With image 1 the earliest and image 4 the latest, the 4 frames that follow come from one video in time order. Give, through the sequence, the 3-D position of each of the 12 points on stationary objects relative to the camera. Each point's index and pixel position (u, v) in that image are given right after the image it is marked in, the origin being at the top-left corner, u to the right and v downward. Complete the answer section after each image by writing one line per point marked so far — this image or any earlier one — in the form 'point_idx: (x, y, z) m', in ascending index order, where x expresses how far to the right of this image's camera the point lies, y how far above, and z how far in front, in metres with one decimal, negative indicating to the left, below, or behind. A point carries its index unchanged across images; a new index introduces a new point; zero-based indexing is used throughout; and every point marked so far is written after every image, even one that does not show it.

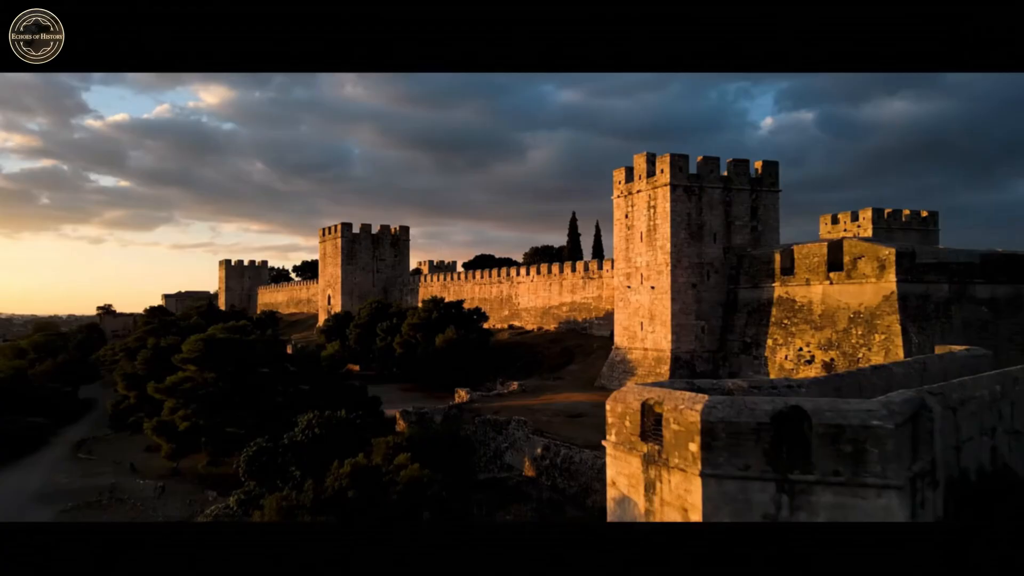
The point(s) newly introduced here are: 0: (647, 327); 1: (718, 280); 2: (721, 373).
0: (+2.9, -0.9, +18.4) m
1: (+4.4, +0.2, +18.1) m
2: (+4.4, -1.8, +17.8) m
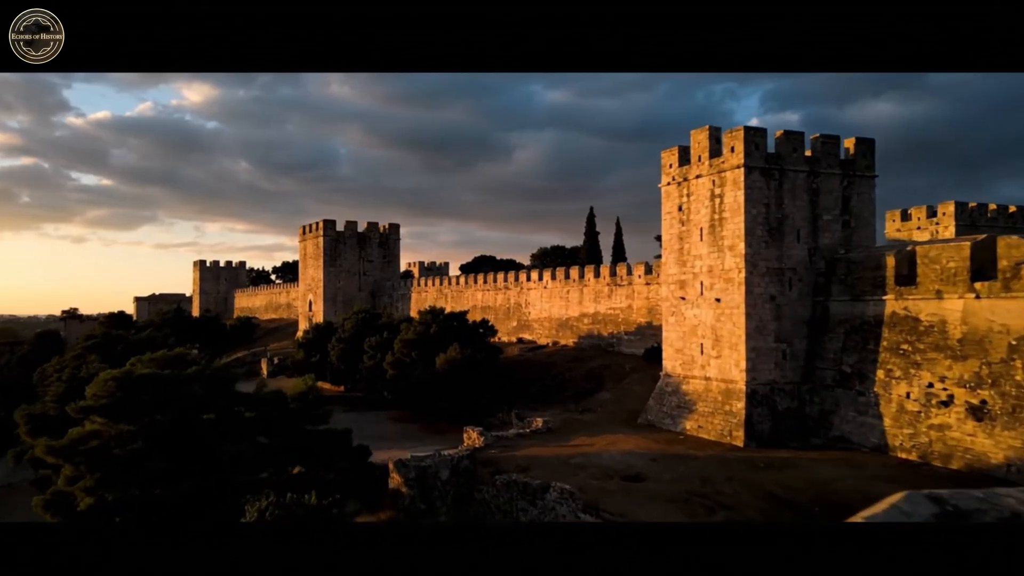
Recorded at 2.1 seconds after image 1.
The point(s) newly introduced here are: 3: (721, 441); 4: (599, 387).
0: (+3.4, -1.1, +14.4) m
1: (+4.8, 0.0, +14.1) m
2: (+4.9, -2.1, +13.8) m
3: (+3.4, -2.5, +13.6) m
4: (+1.9, -2.2, +18.8) m
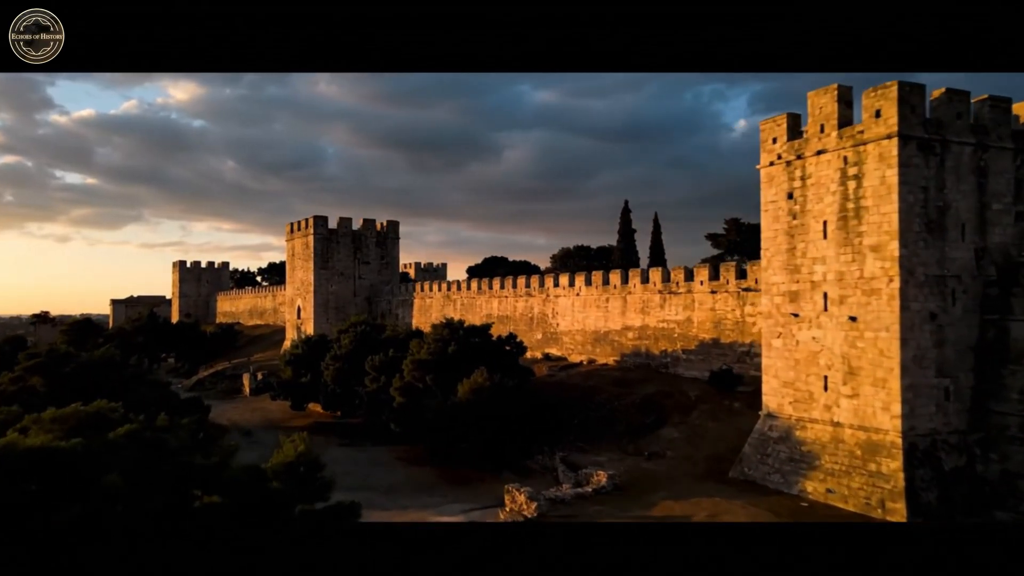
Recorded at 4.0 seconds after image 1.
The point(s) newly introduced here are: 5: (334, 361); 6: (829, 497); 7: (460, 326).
0: (+4.1, -1.3, +10.7) m
1: (+5.6, -0.2, +10.4) m
2: (+5.7, -2.2, +10.2) m
3: (+4.1, -2.6, +9.9) m
4: (+2.7, -2.4, +15.0) m
5: (-4.1, -1.7, +19.5) m
6: (+3.9, -2.6, +10.4) m
7: (-1.1, -0.8, +17.5) m
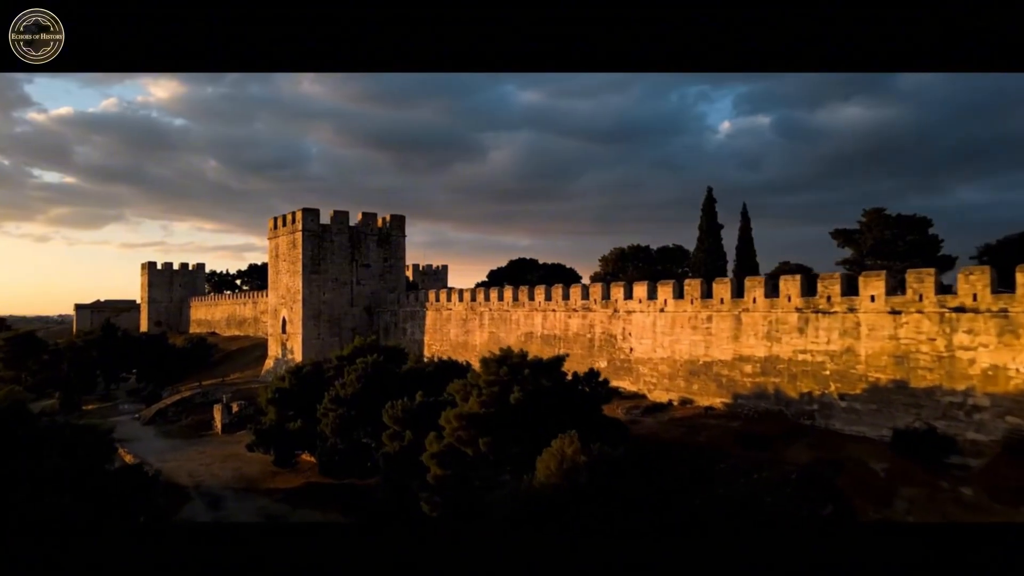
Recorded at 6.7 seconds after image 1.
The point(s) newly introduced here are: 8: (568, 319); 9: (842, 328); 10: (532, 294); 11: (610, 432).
0: (+5.5, -1.5, +5.4) m
1: (+7.0, -0.4, +5.2) m
2: (+7.0, -2.5, +4.9) m
3: (+5.5, -2.9, +4.6) m
4: (+3.9, -2.6, +9.7) m
5: (-2.9, -1.9, +14.0) m
6: (+5.2, -2.8, +5.1) m
7: (+0.1, -1.0, +12.1) m
8: (+1.2, -0.7, +18.1) m
9: (+4.8, -0.6, +12.1) m
10: (+0.5, -0.1, +19.4) m
11: (+1.2, -1.8, +11.1) m
